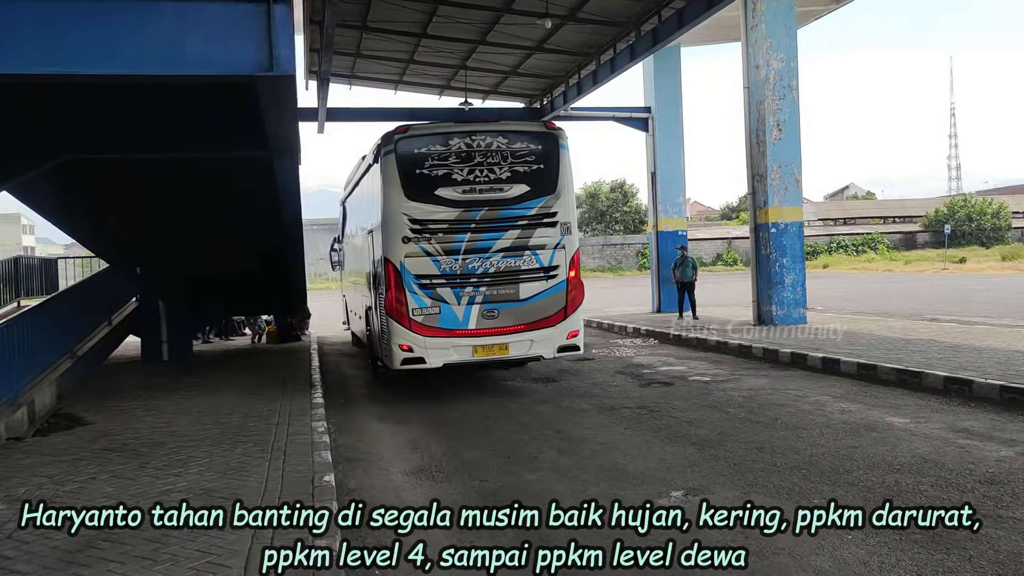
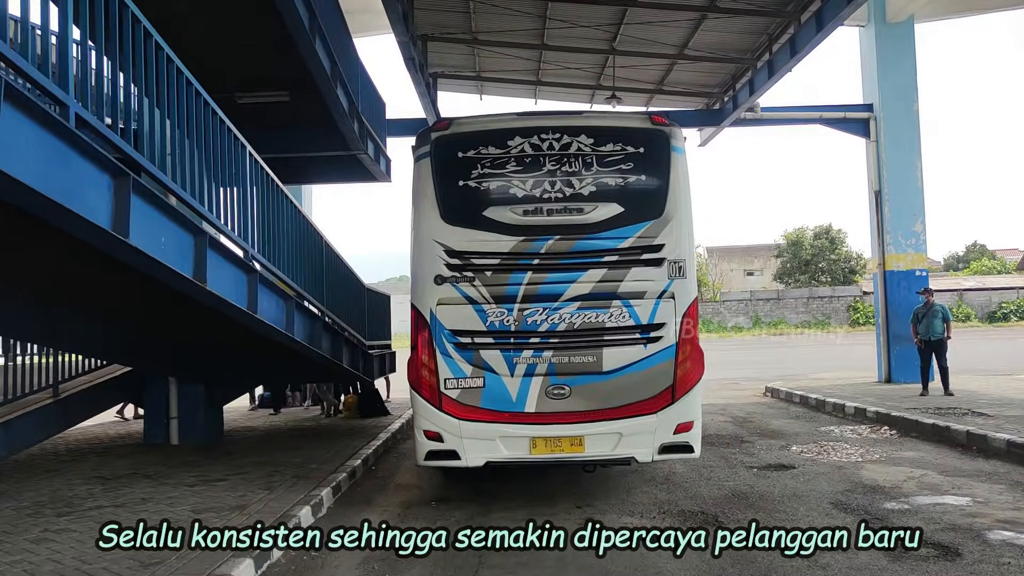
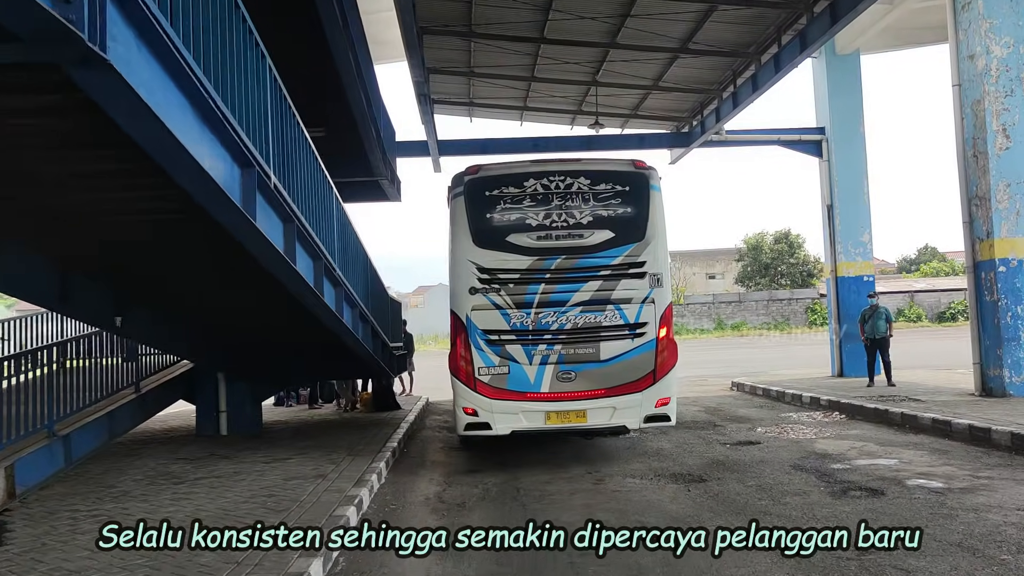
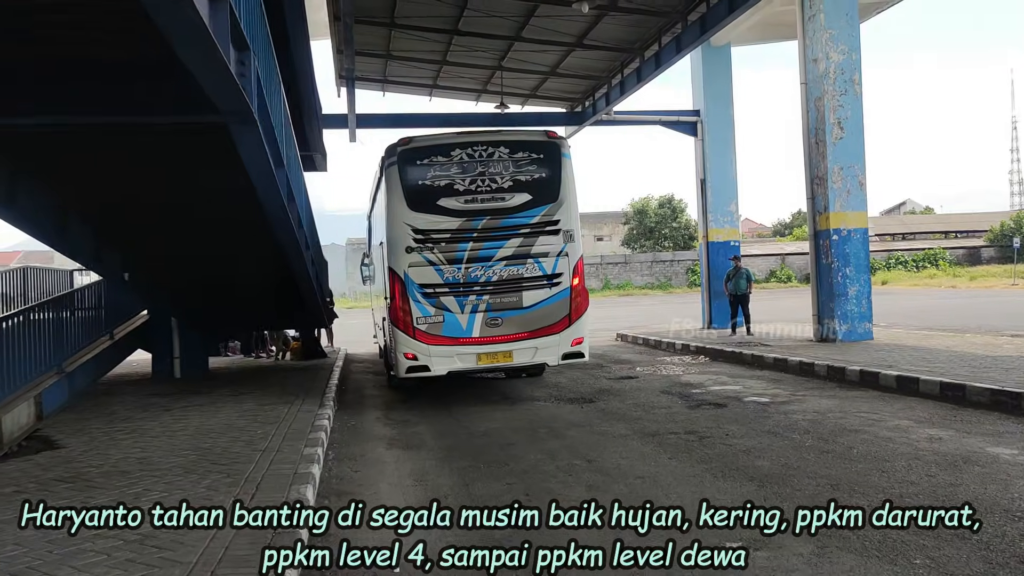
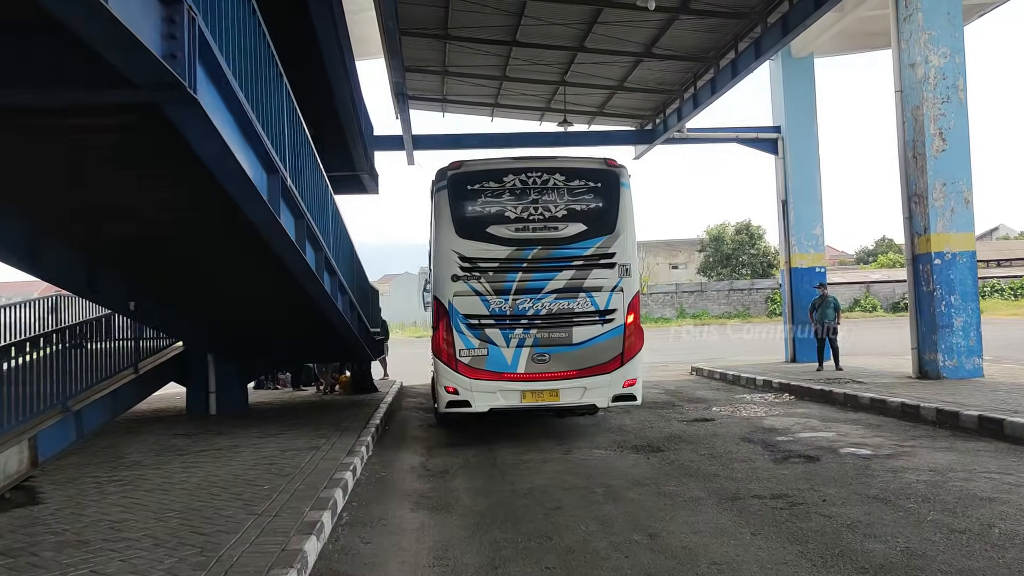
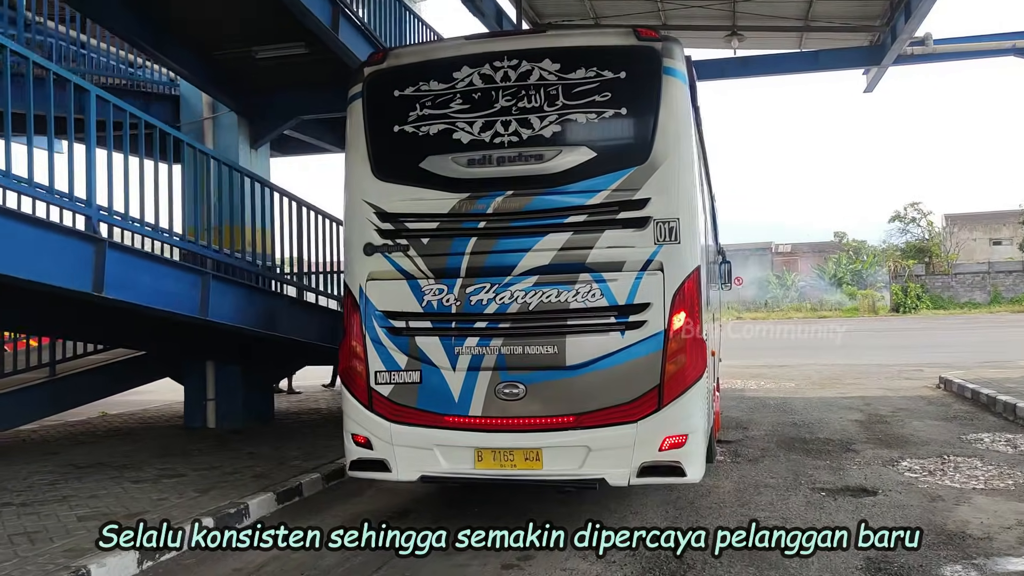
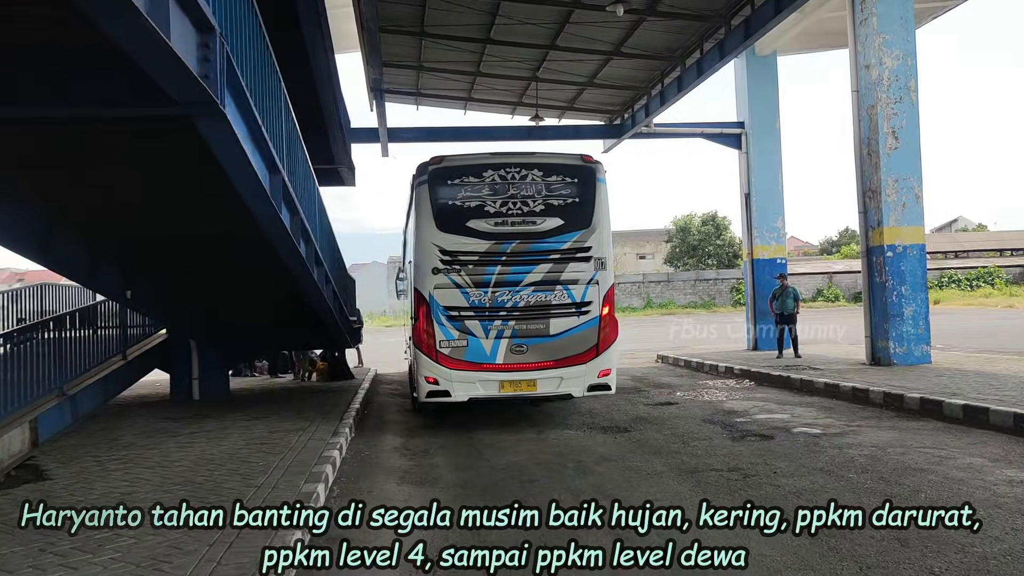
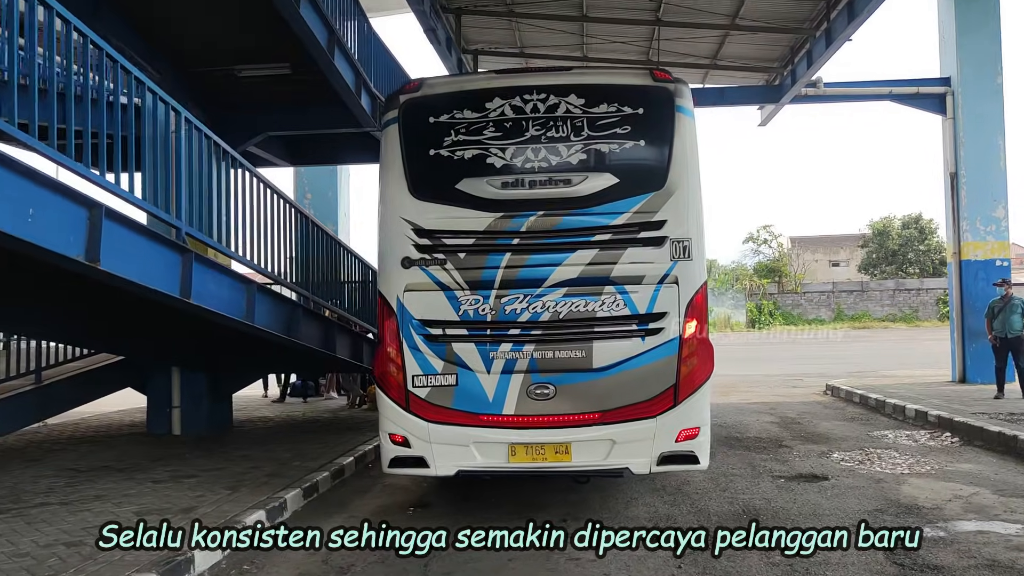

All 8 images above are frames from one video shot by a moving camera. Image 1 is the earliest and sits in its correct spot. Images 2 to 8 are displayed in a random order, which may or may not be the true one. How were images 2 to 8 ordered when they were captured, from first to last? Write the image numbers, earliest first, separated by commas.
4, 7, 5, 3, 2, 8, 6
